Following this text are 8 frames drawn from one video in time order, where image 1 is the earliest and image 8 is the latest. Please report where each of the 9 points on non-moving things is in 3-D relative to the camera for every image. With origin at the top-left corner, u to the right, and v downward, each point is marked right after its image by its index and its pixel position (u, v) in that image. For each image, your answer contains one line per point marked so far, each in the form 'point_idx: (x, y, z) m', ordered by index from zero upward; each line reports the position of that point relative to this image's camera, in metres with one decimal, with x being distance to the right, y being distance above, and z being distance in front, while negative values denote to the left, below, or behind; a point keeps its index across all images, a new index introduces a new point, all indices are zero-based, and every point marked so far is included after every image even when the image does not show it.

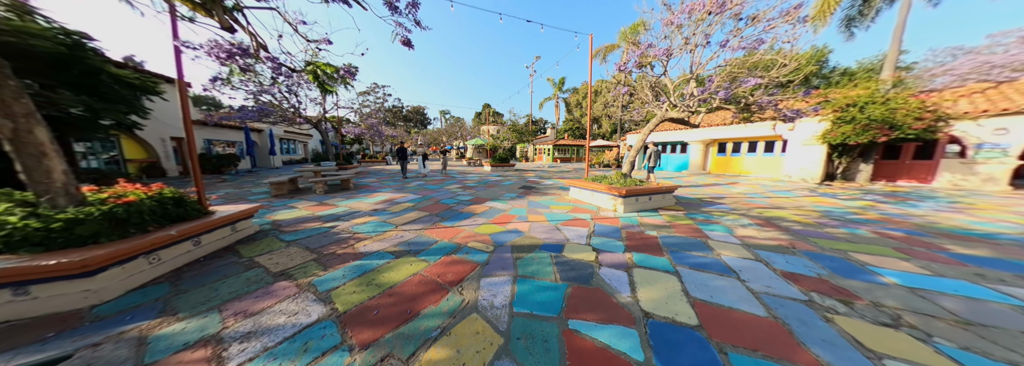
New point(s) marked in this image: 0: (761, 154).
0: (+13.2, +1.5, +10.9) m
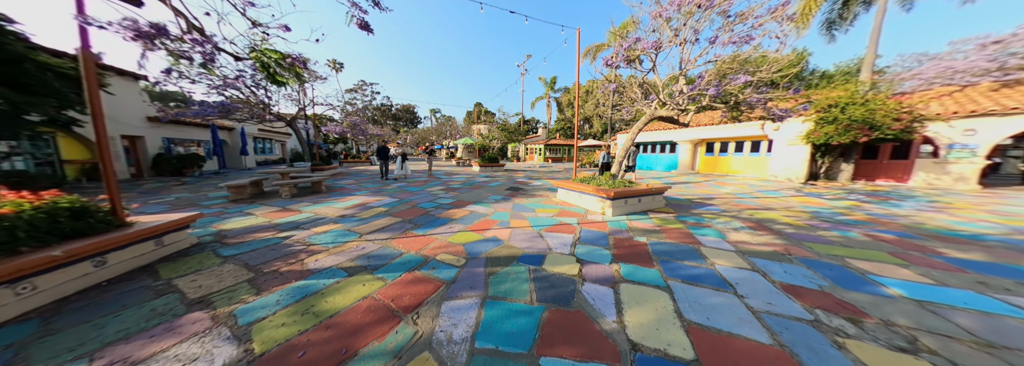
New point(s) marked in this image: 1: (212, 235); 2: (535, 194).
0: (+12.6, +1.5, +11.1) m
1: (-5.0, -0.9, +3.4) m
2: (+0.7, -0.3, +6.2) m
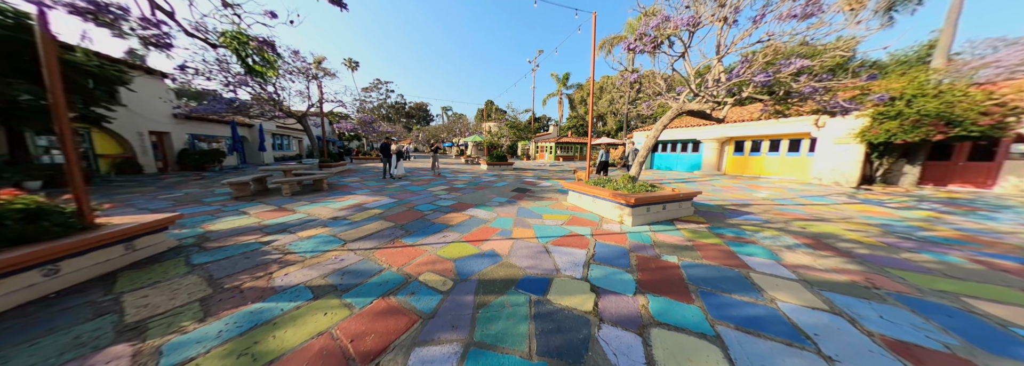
0: (+13.0, +1.4, +9.9) m
1: (-5.0, -0.9, +3.2) m
2: (+0.9, -0.3, +5.7) m
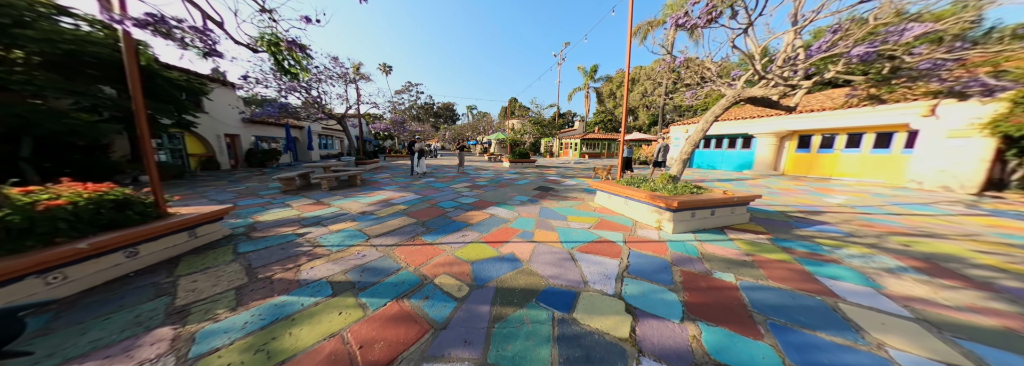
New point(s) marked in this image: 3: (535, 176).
0: (+14.1, +1.3, +8.2) m
1: (-4.6, -0.8, +3.6) m
2: (+1.5, -0.3, +5.4) m
3: (+0.9, +0.3, +8.4) m
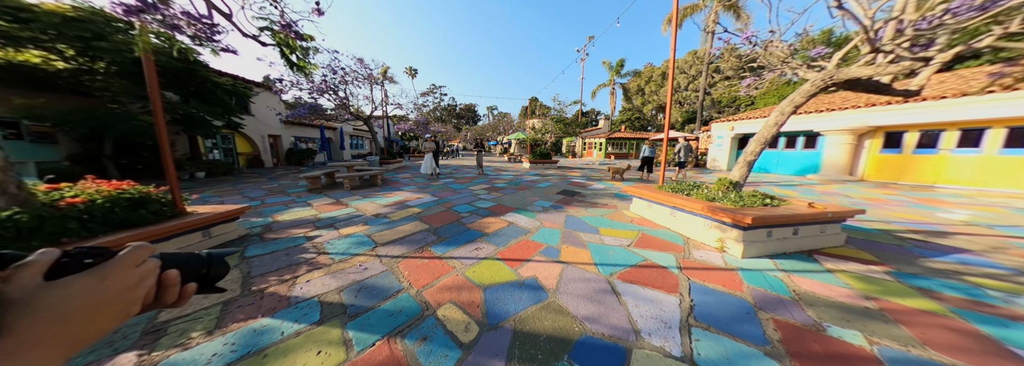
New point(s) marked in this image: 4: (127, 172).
0: (+14.8, +1.0, +6.3) m
1: (-4.3, -0.8, +3.5) m
2: (+1.9, -0.4, +4.8) m
3: (+1.7, +0.2, +7.8) m
4: (-14.2, +0.4, +7.6) m
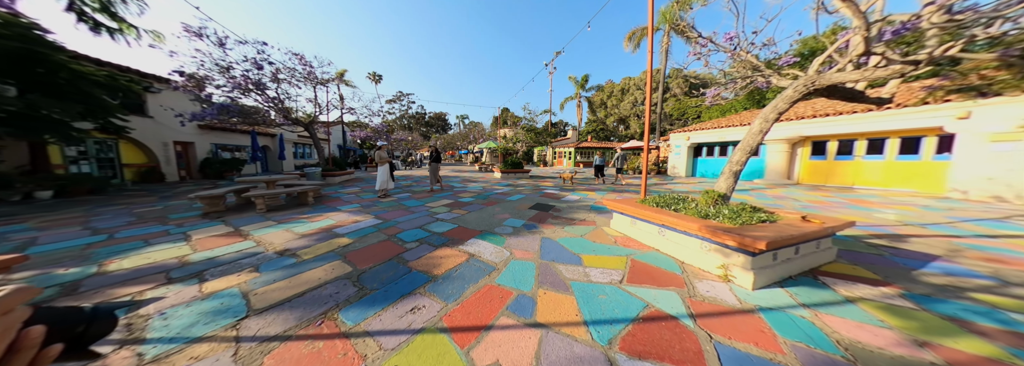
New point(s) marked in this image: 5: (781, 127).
0: (+13.8, +0.9, +7.5) m
1: (-4.7, -1.1, +2.2) m
2: (+1.3, -0.7, +4.2) m
3: (+0.6, -0.2, +7.2) m
4: (-15.1, -0.3, +5.0) m
5: (+12.1, +2.5, +9.4) m
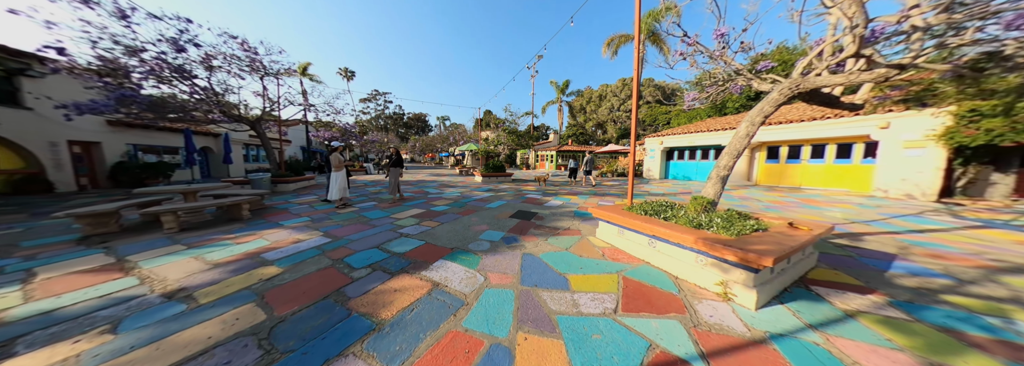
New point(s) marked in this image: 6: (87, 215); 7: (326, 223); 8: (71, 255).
0: (+12.9, +0.9, +8.3) m
1: (-4.9, -1.3, +1.3) m
2: (+0.8, -0.8, +3.9) m
3: (-0.1, -0.4, +6.8) m
4: (-15.5, -0.7, +3.1) m
5: (+11.1, +2.5, +10.1) m
6: (-7.2, -0.6, +3.5) m
7: (-3.7, -0.8, +4.1) m
8: (-6.3, -1.0, +2.9) m
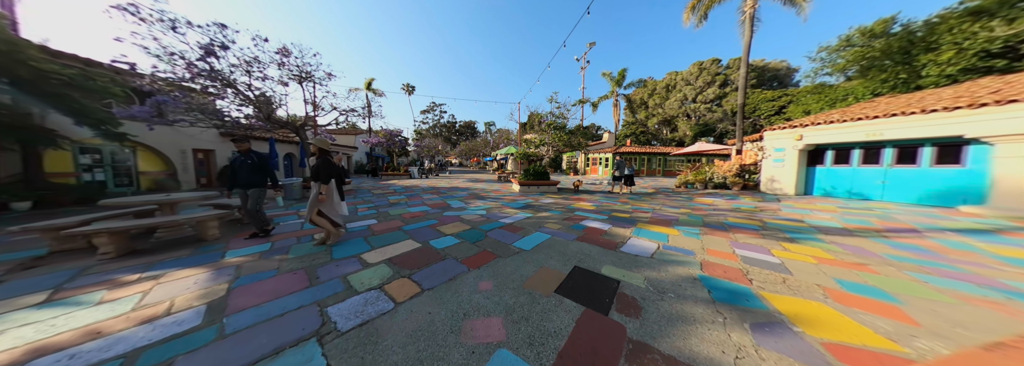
0: (+14.1, +0.2, +2.9) m
1: (-5.0, -1.4, +0.2) m
2: (+1.2, -1.1, +1.4) m
3: (+1.0, -0.8, +4.5) m
4: (-14.9, -0.6, +4.4) m
5: (+12.7, +1.7, +5.1) m
6: (-6.7, -0.7, +2.9) m
7: (-3.1, -1.0, +2.6) m
8: (-5.9, -1.2, +2.1) m
